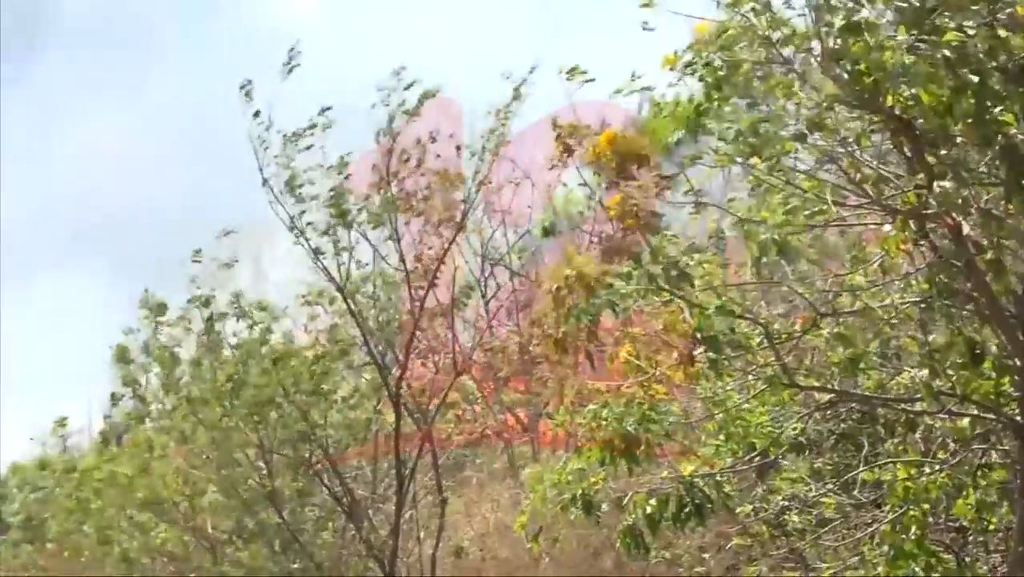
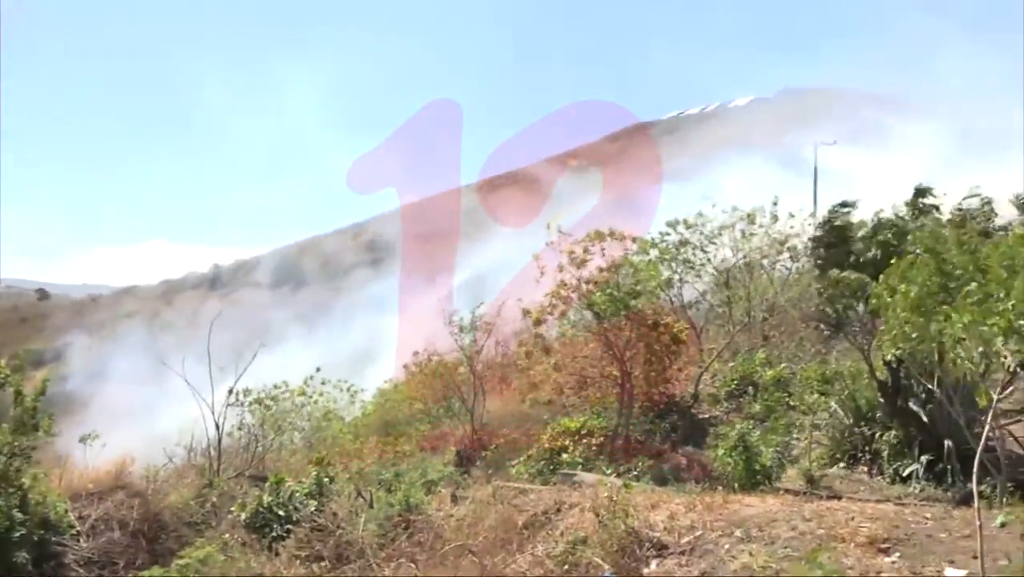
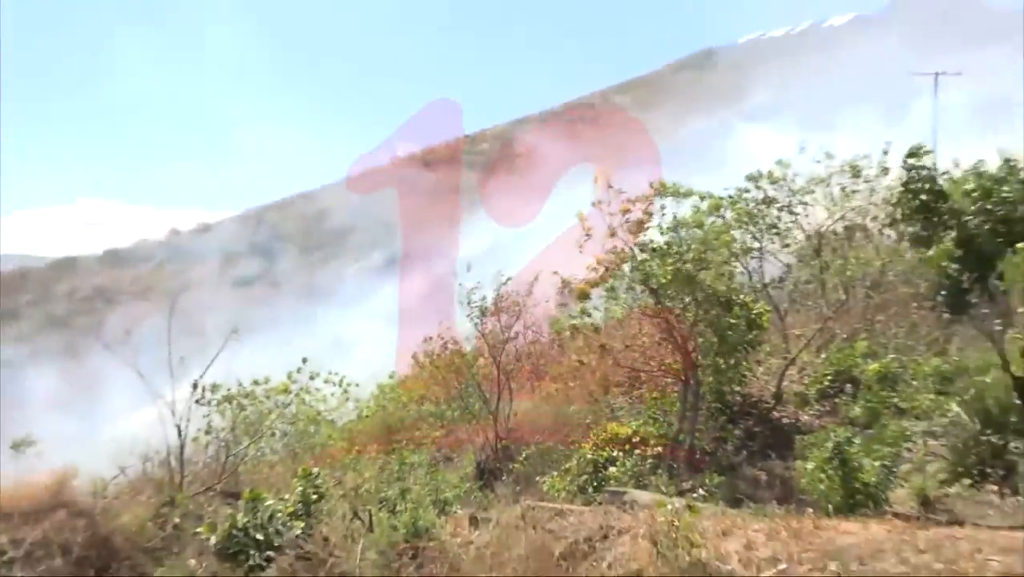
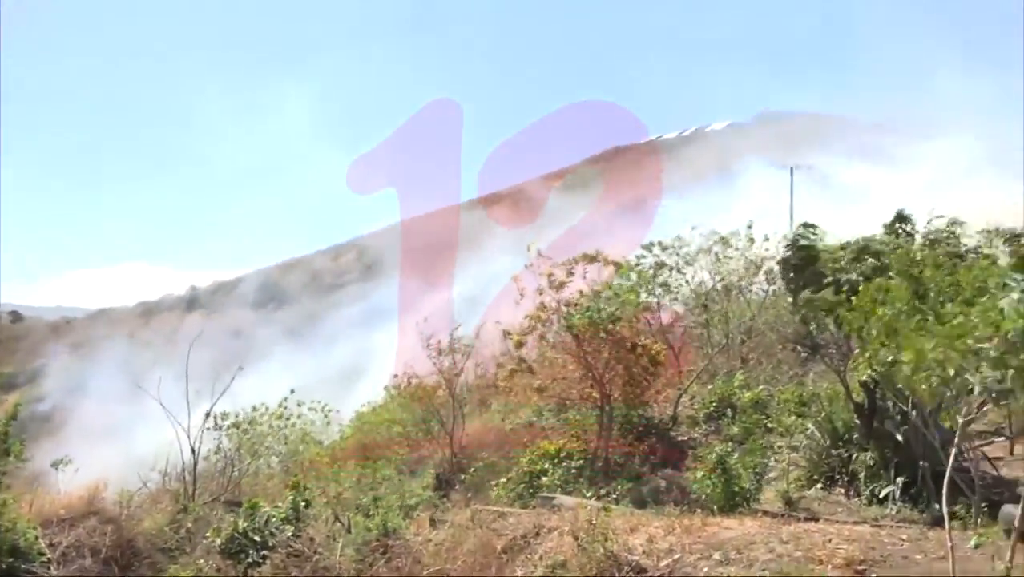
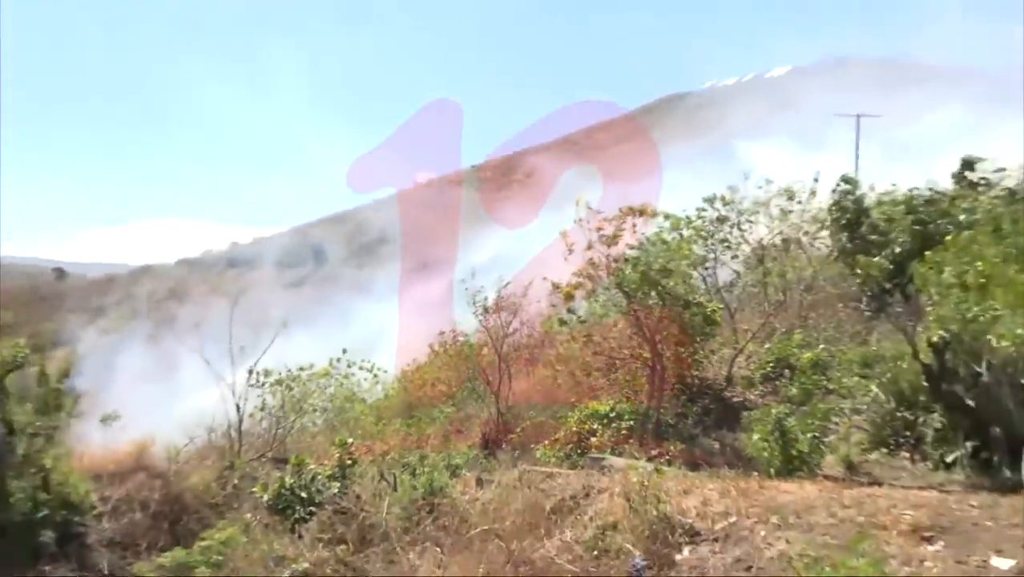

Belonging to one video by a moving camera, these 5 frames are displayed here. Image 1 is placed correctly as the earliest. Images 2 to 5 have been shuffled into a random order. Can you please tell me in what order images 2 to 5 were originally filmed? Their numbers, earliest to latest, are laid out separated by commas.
3, 5, 2, 4
